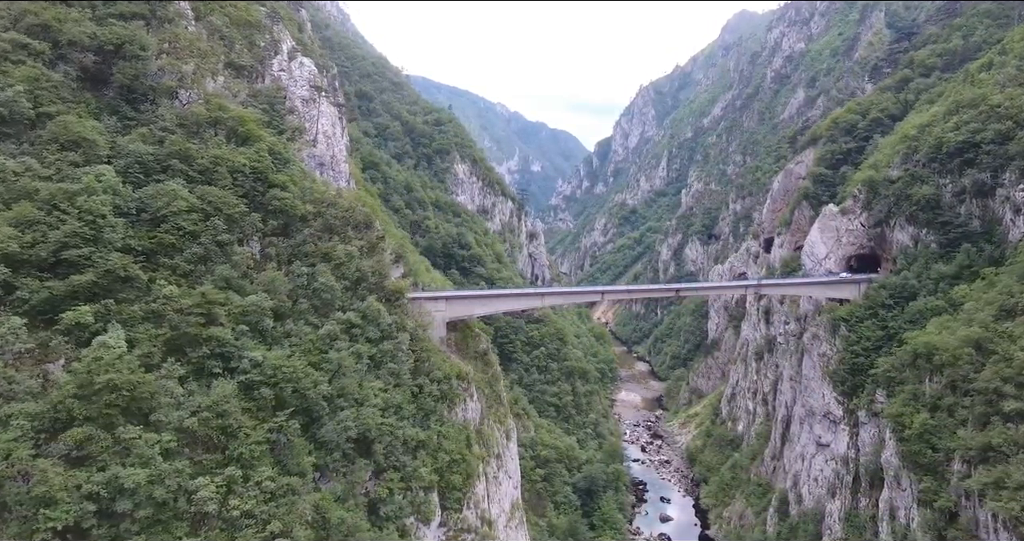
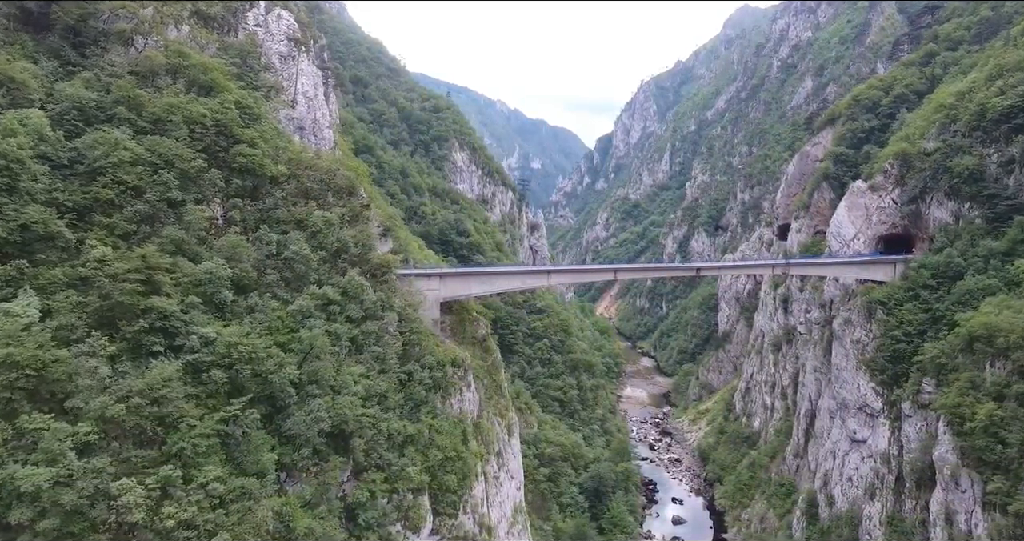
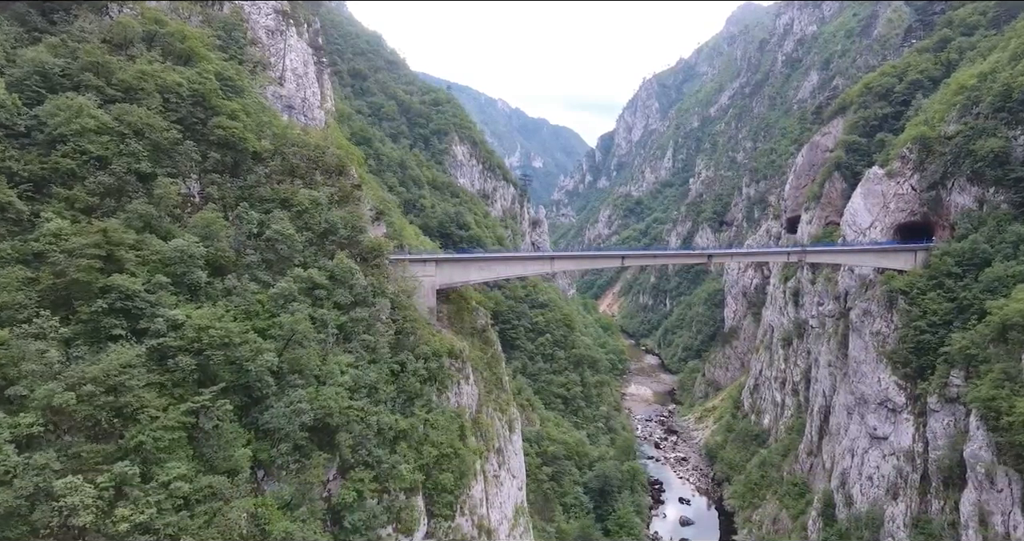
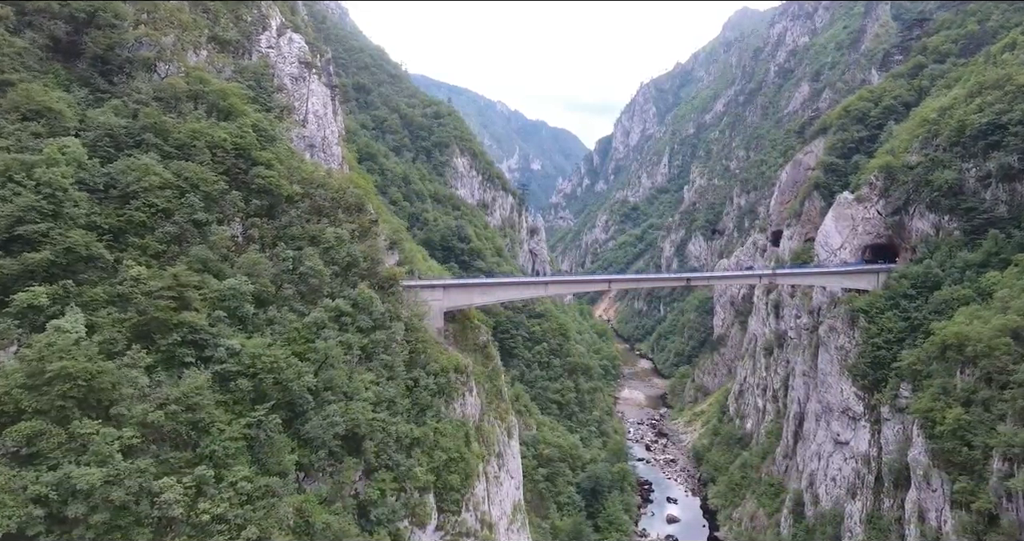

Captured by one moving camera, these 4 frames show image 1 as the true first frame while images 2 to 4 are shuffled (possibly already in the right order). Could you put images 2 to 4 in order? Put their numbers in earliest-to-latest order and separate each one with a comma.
4, 2, 3
